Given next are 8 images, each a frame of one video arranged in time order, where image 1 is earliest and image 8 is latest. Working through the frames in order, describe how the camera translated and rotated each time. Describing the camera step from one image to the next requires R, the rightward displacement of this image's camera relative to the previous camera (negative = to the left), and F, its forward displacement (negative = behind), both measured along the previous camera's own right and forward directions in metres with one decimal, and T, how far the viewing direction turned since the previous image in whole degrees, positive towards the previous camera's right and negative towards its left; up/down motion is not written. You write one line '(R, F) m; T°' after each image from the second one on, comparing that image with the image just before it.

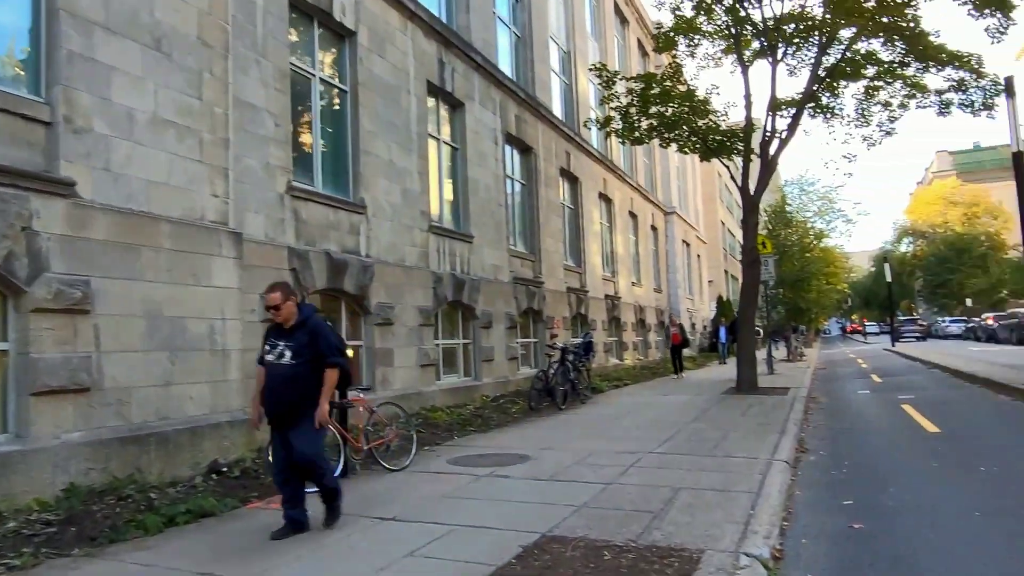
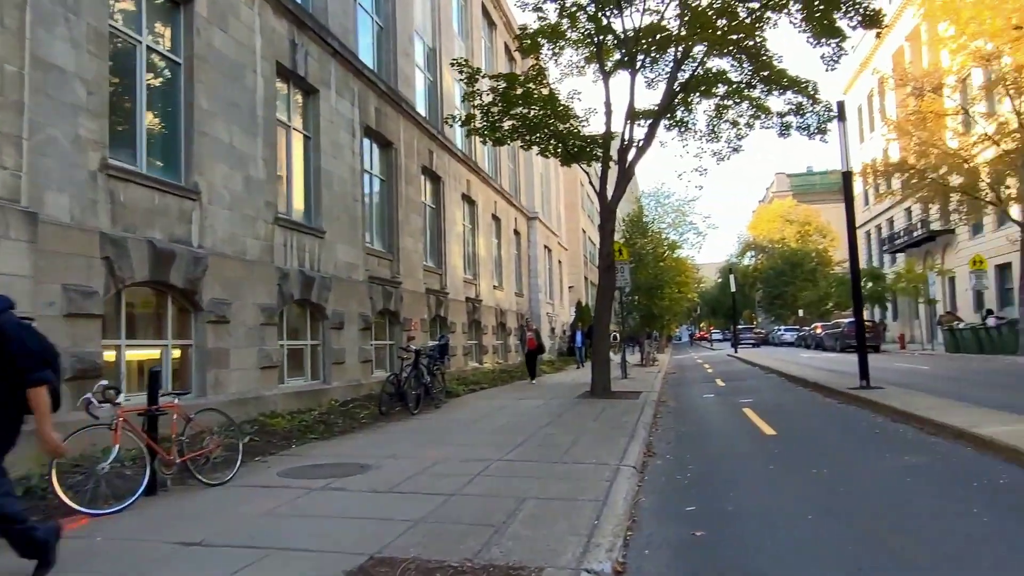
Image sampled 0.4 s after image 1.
(+0.2, +0.4) m; +10°
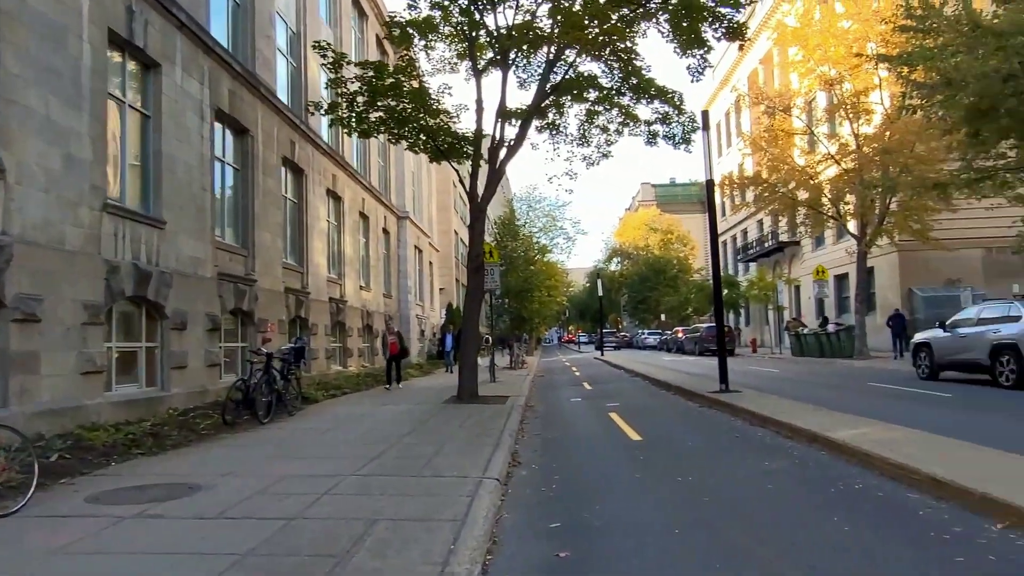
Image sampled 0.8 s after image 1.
(+0.1, +0.5) m; +10°
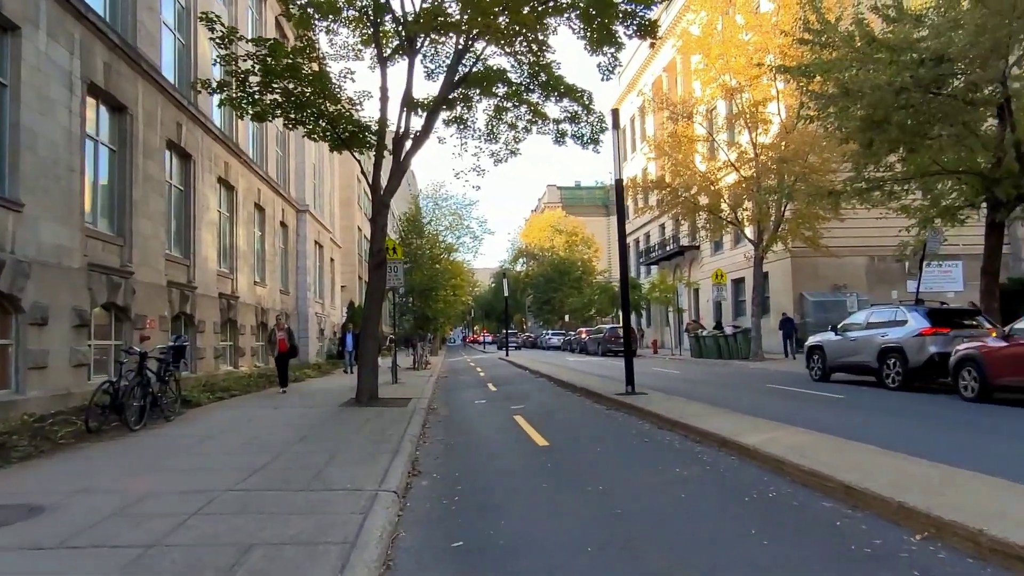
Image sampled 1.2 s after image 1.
(0.0, +0.5) m; +7°
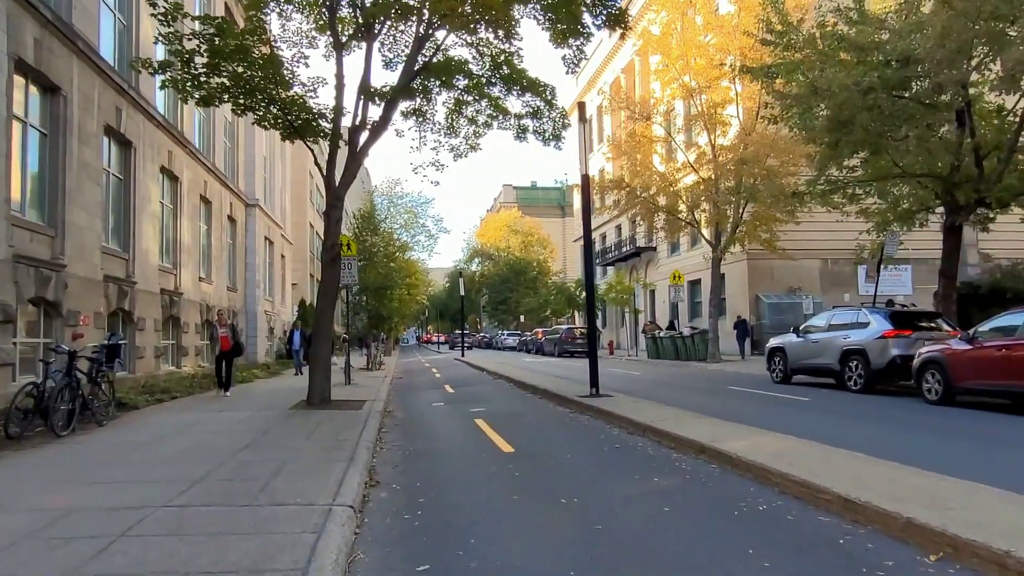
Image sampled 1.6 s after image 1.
(-0.1, +0.5) m; +4°
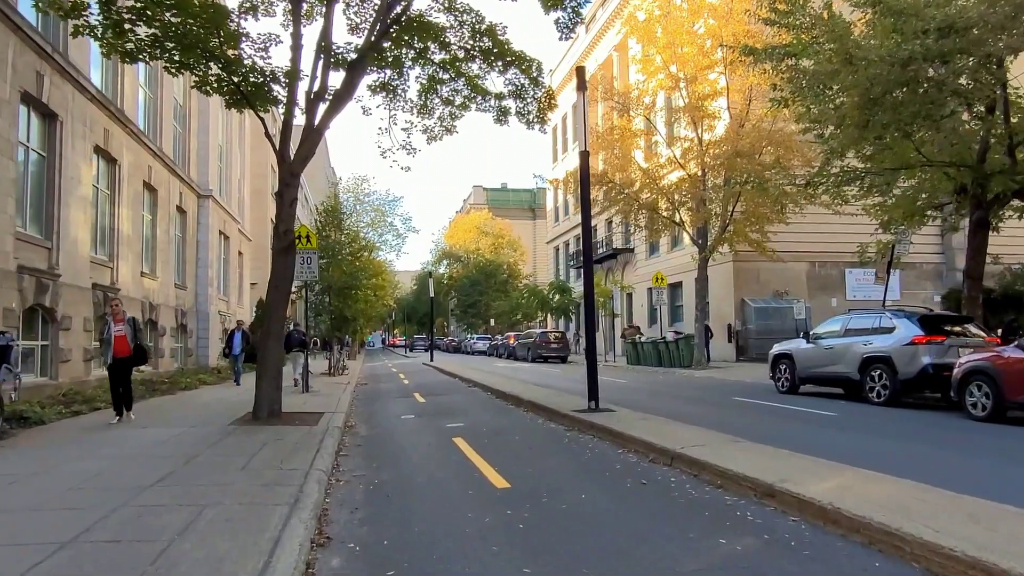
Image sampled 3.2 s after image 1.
(-0.3, +1.8) m; +3°
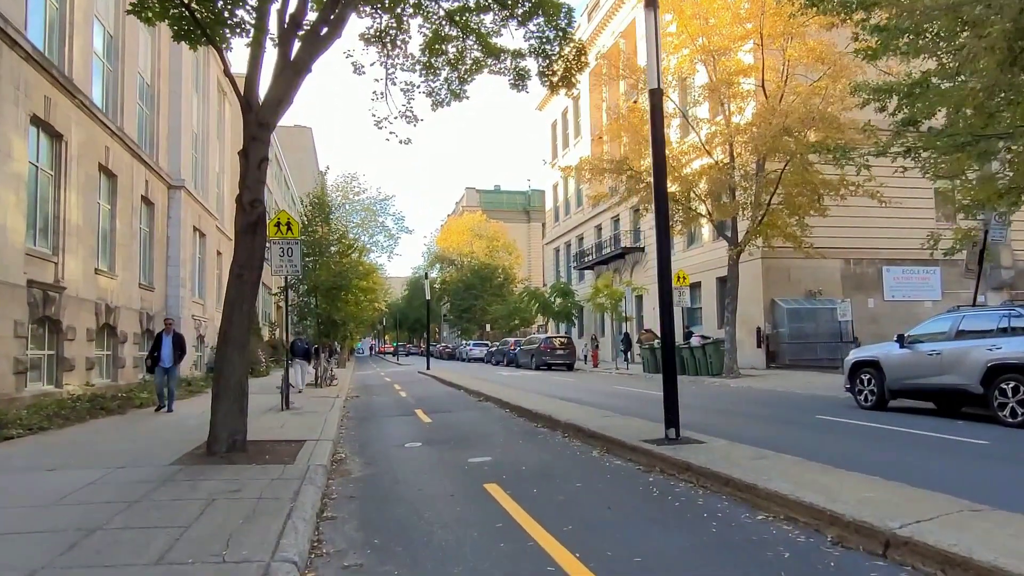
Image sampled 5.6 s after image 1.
(-0.6, +2.8) m; +1°
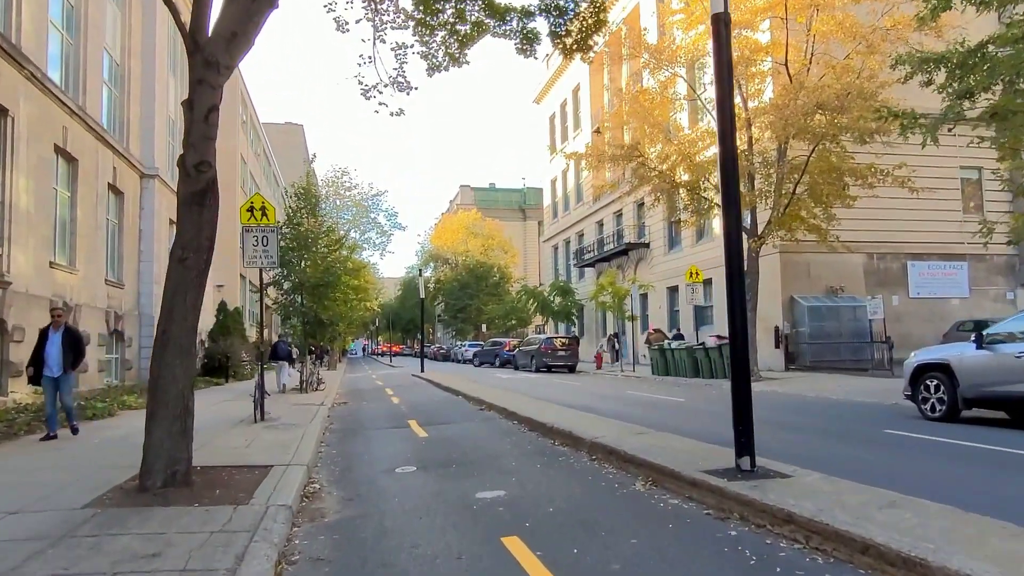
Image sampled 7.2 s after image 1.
(-0.2, +1.8) m; 0°
